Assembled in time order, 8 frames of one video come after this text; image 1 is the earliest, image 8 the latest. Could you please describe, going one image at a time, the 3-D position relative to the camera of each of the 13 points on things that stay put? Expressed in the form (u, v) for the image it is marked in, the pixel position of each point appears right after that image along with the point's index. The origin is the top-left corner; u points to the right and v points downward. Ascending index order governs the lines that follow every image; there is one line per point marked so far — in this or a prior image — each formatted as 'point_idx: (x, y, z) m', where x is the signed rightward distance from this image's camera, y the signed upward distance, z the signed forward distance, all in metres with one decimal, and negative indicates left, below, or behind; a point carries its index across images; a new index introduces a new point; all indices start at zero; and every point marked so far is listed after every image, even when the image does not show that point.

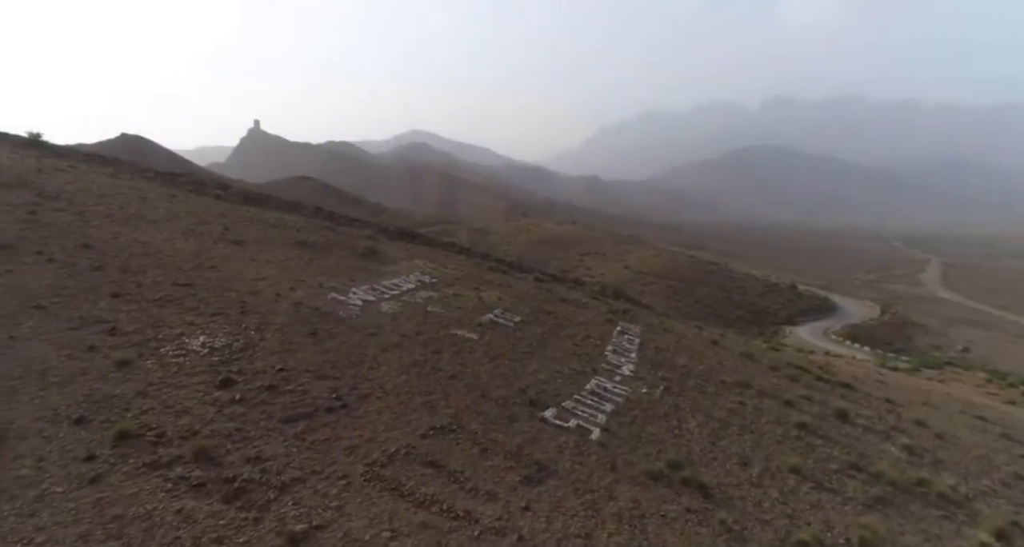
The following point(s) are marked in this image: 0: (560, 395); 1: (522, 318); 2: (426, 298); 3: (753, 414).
0: (+1.1, -2.9, +12.7) m
1: (+0.3, -1.7, +19.9) m
2: (-3.0, -0.8, +18.8) m
3: (+7.2, -4.2, +16.0) m
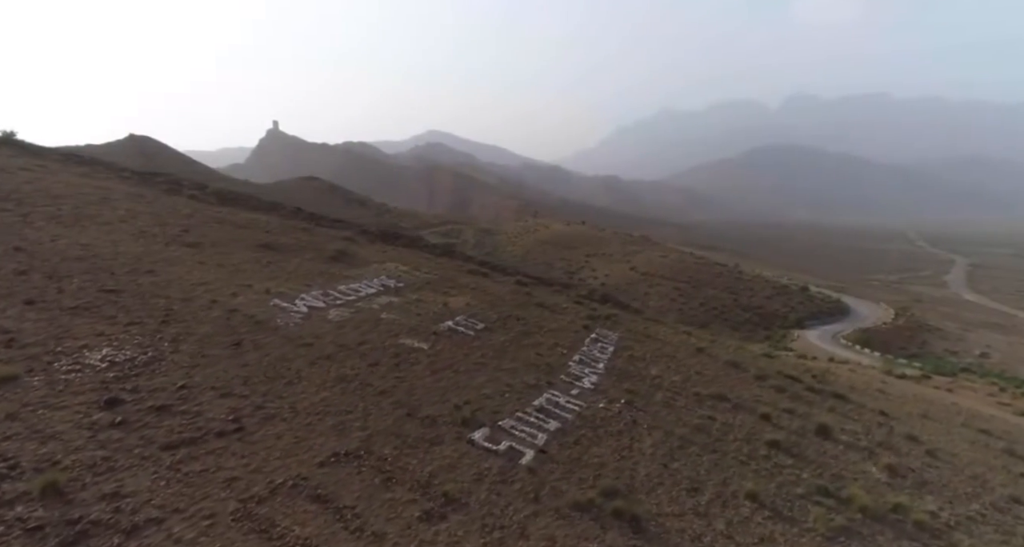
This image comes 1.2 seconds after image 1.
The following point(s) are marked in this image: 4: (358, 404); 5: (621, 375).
0: (-0.3, -3.1, +11.8) m
1: (-1.0, -1.9, +19.0) m
2: (-4.3, -1.0, +18.0) m
3: (+5.8, -4.5, +15.1) m
4: (-2.9, -2.5, +10.3) m
5: (+3.7, -3.4, +17.9) m
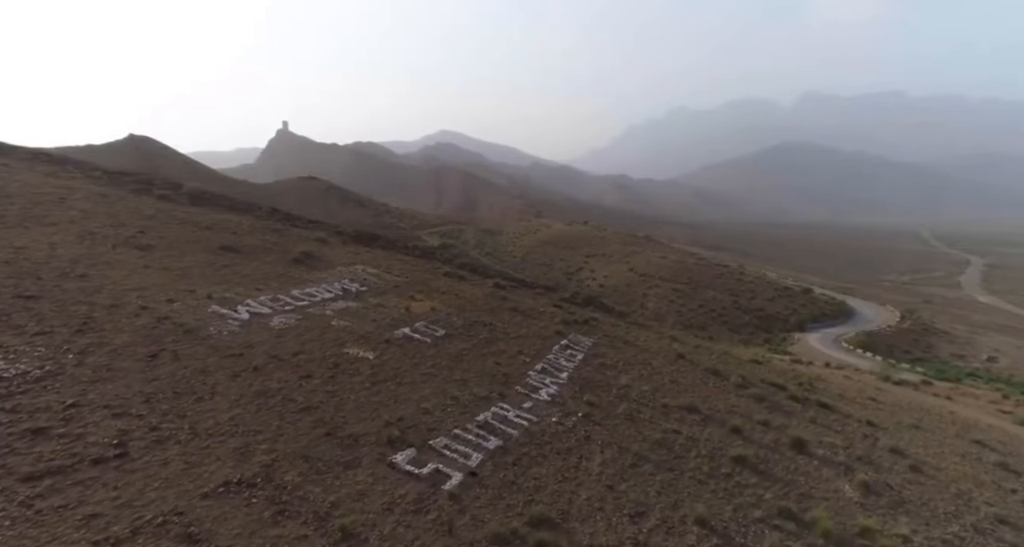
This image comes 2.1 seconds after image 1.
0: (-1.6, -3.2, +11.1) m
1: (-2.3, -2.0, +18.3) m
2: (-5.6, -1.2, +17.2) m
3: (+4.5, -4.6, +14.3) m
4: (-4.3, -2.7, +9.6) m
5: (+2.4, -3.6, +17.1) m
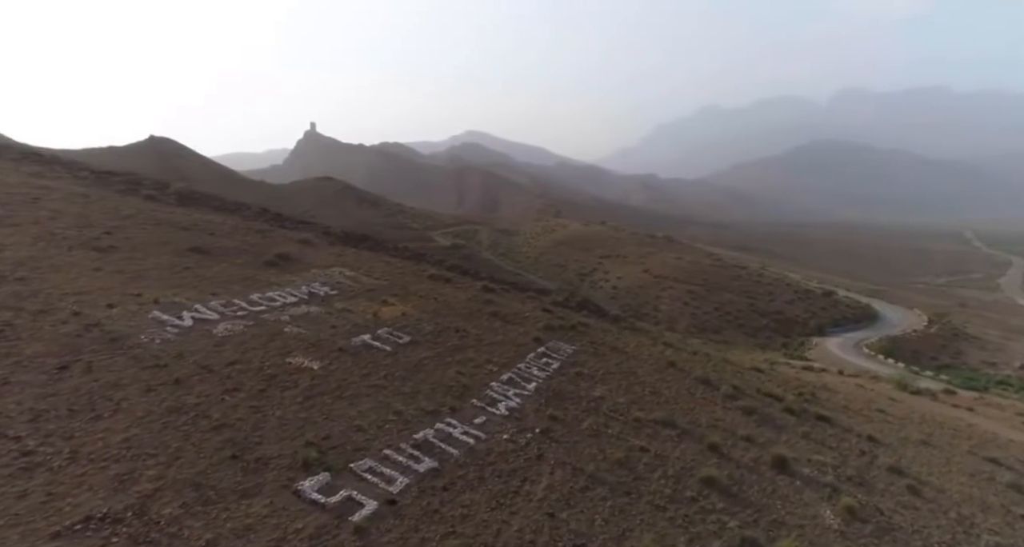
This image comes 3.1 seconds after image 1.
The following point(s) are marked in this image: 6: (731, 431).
0: (-2.9, -3.4, +10.3) m
1: (-3.3, -2.2, +17.5) m
2: (-6.7, -1.3, +16.6) m
3: (+3.3, -4.8, +13.3) m
4: (-5.6, -2.8, +8.9) m
5: (+1.3, -3.8, +16.2) m
6: (+7.4, -5.3, +18.1) m
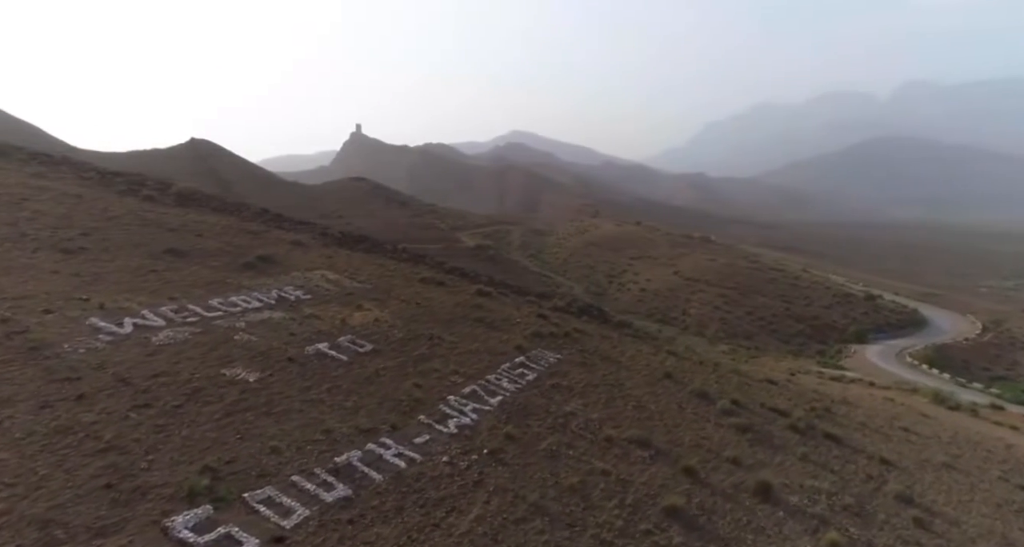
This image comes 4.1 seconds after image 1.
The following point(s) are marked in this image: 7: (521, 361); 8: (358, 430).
0: (-4.4, -3.5, +9.5) m
1: (-4.3, -2.3, +16.7) m
2: (-7.7, -1.4, +16.0) m
3: (+2.0, -5.0, +12.1) m
4: (-7.2, -2.9, +8.3) m
5: (+0.2, -4.0, +15.1) m
6: (+6.4, -5.6, +16.7) m
7: (+0.3, -3.2, +19.5) m
8: (-3.3, -3.4, +11.8) m
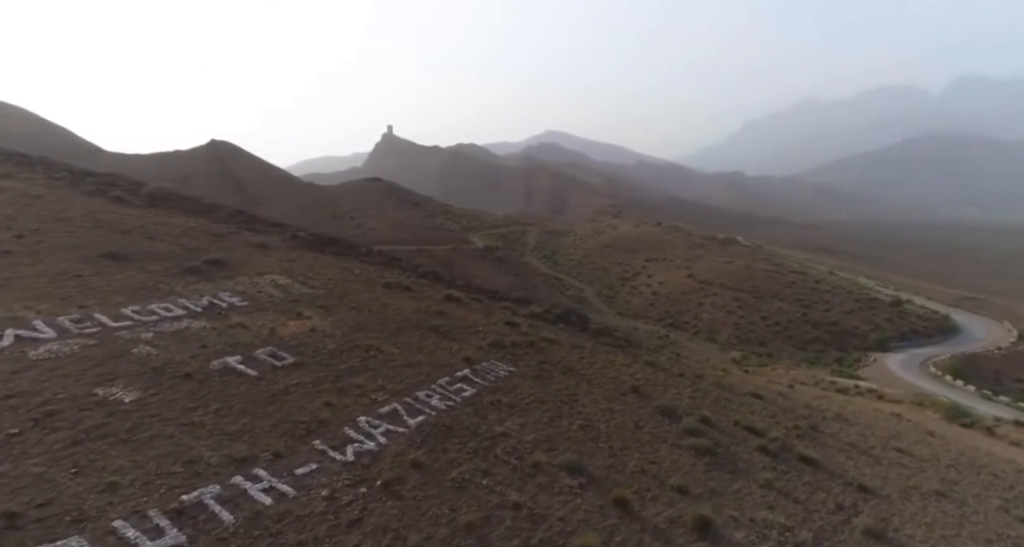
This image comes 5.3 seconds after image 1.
0: (-6.7, -3.7, +8.5) m
1: (-6.4, -2.5, +15.8) m
2: (-9.8, -1.6, +15.2) m
3: (-0.3, -5.3, +10.9) m
4: (-9.5, -3.1, +7.4) m
5: (-2.0, -4.2, +14.0) m
6: (+4.3, -5.9, +15.3) m
7: (-1.6, -3.5, +18.3) m
8: (-5.6, -3.7, +10.8) m
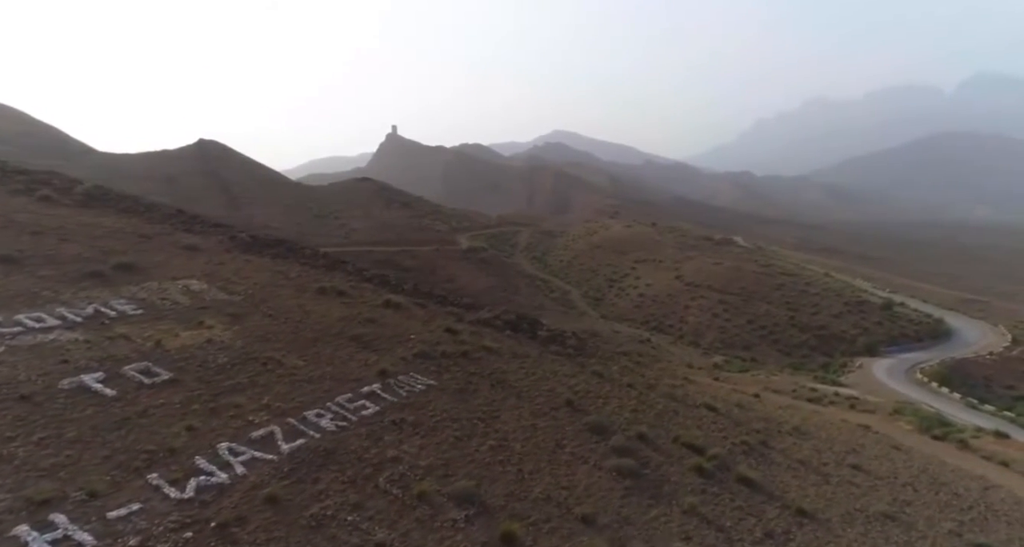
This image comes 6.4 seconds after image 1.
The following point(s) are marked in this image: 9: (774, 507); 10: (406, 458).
0: (-9.4, -4.0, +7.3) m
1: (-9.2, -2.8, +14.5) m
2: (-12.6, -1.8, +13.9) m
3: (-3.0, -5.6, +9.7) m
4: (-12.3, -3.3, +6.1) m
5: (-4.8, -4.5, +12.8) m
6: (+1.5, -6.2, +14.1) m
7: (-4.4, -3.7, +17.1) m
8: (-8.3, -3.9, +9.5) m
9: (+8.9, -7.9, +18.1) m
10: (-2.7, -4.8, +14.2) m
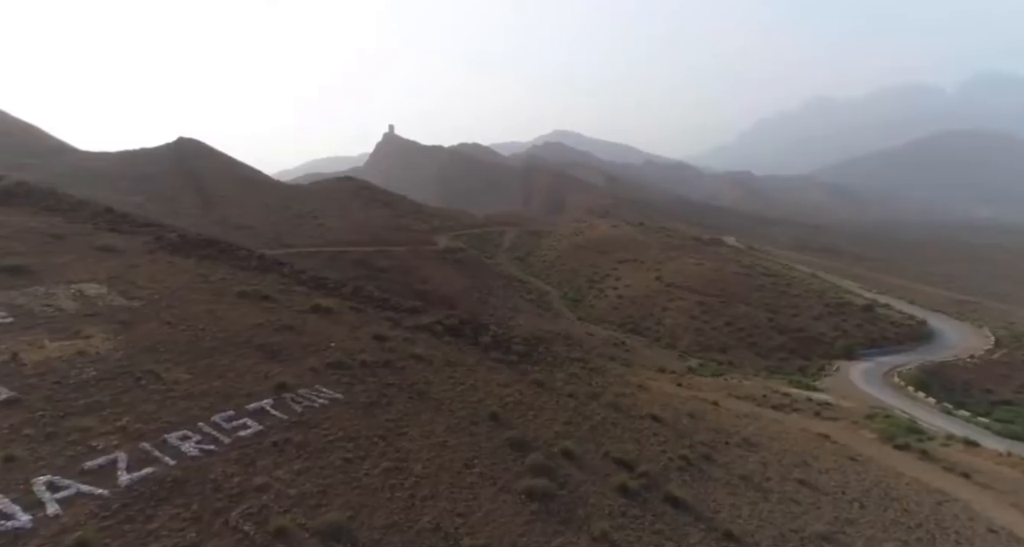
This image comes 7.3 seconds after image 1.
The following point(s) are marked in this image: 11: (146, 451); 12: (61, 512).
0: (-12.1, -4.1, +5.8) m
1: (-12.0, -2.9, +13.0) m
2: (-15.4, -1.9, +12.3) m
3: (-5.8, -5.8, +8.3) m
4: (-14.9, -3.5, +4.6) m
5: (-7.6, -4.7, +11.4) m
6: (-1.4, -6.4, +12.8) m
7: (-7.3, -3.9, +15.7) m
8: (-11.1, -4.1, +8.1) m
9: (+6.0, -8.1, +16.9) m
10: (-5.6, -5.0, +12.9) m
11: (-8.5, -4.1, +12.7) m
12: (-8.5, -4.5, +10.5) m
